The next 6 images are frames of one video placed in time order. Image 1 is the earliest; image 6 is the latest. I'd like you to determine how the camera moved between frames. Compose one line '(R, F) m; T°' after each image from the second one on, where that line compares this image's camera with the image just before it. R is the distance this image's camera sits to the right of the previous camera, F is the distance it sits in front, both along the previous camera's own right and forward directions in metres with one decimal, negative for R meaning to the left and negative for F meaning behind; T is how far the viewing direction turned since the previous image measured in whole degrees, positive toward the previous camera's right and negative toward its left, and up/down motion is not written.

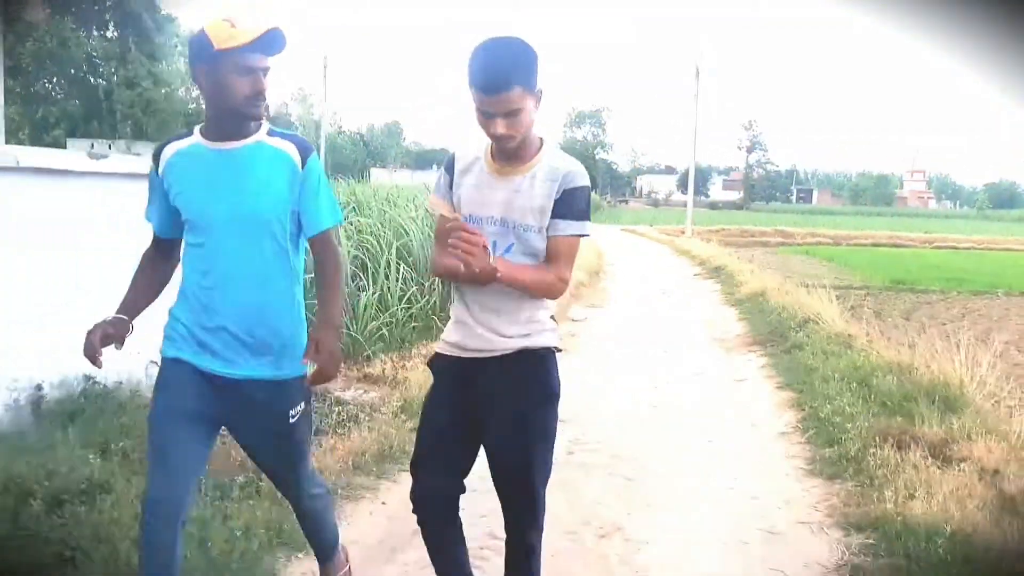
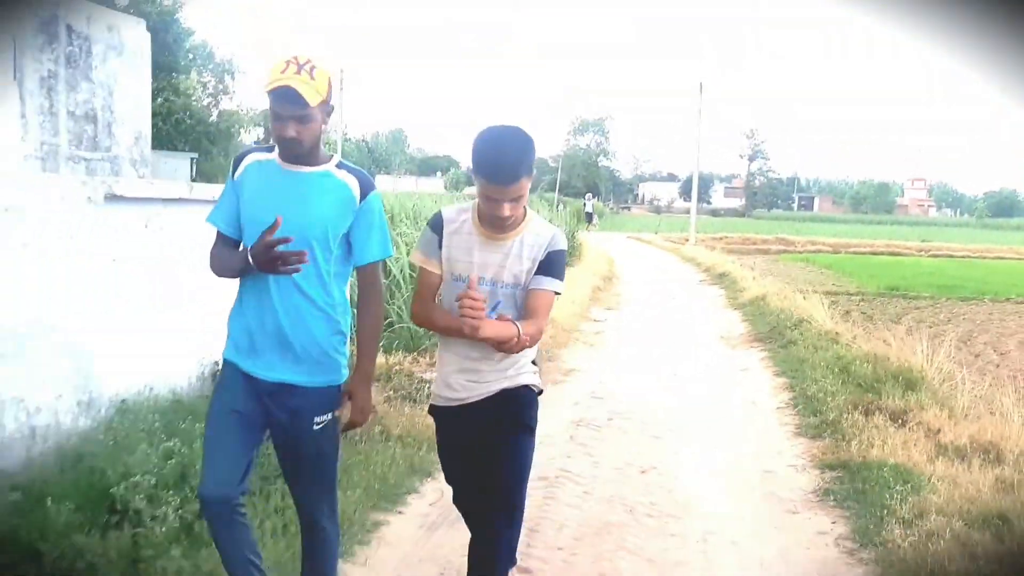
(-0.2, -0.7) m; 0°
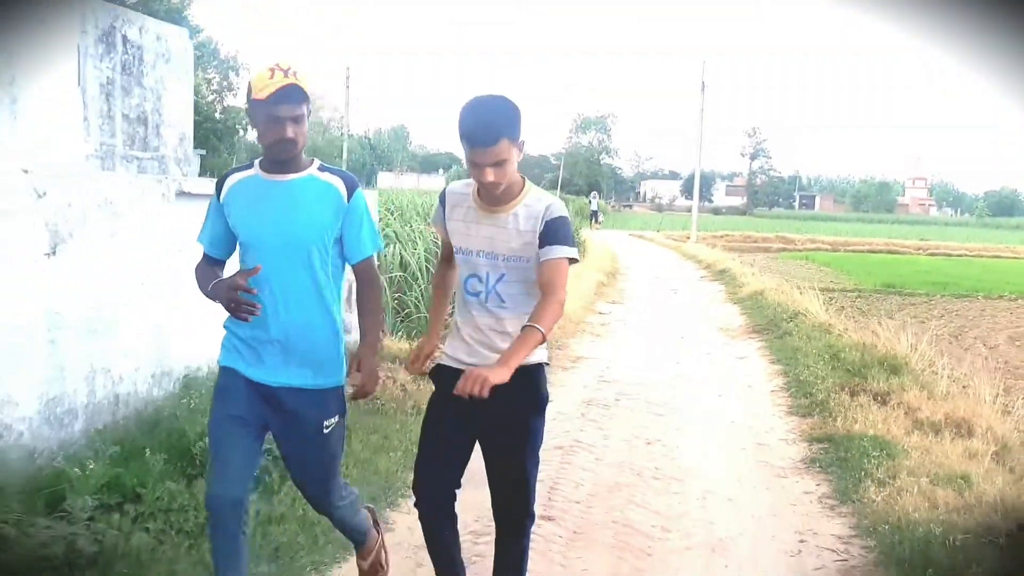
(-0.1, -0.3) m; 0°
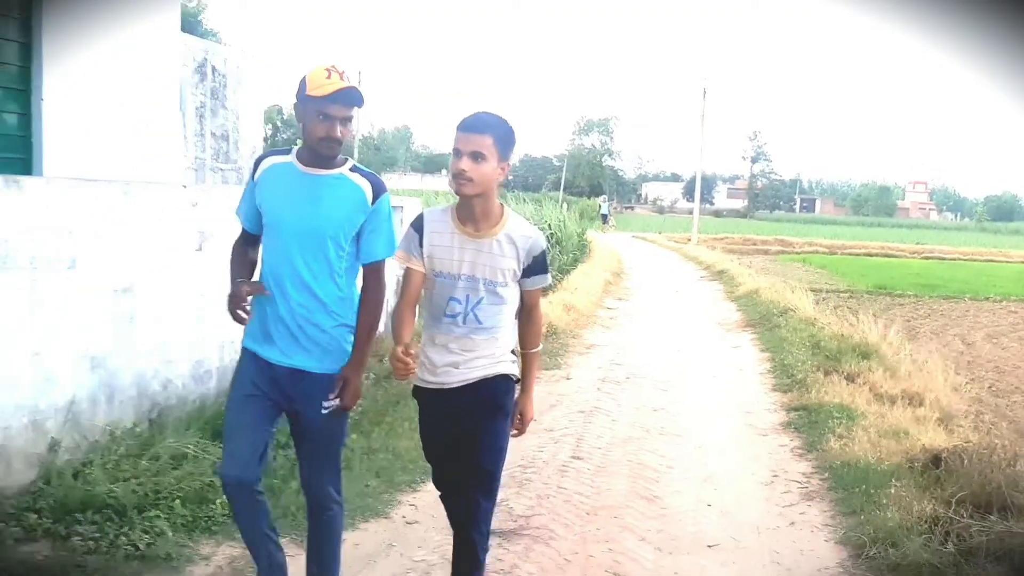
(-0.1, -0.6) m; 0°
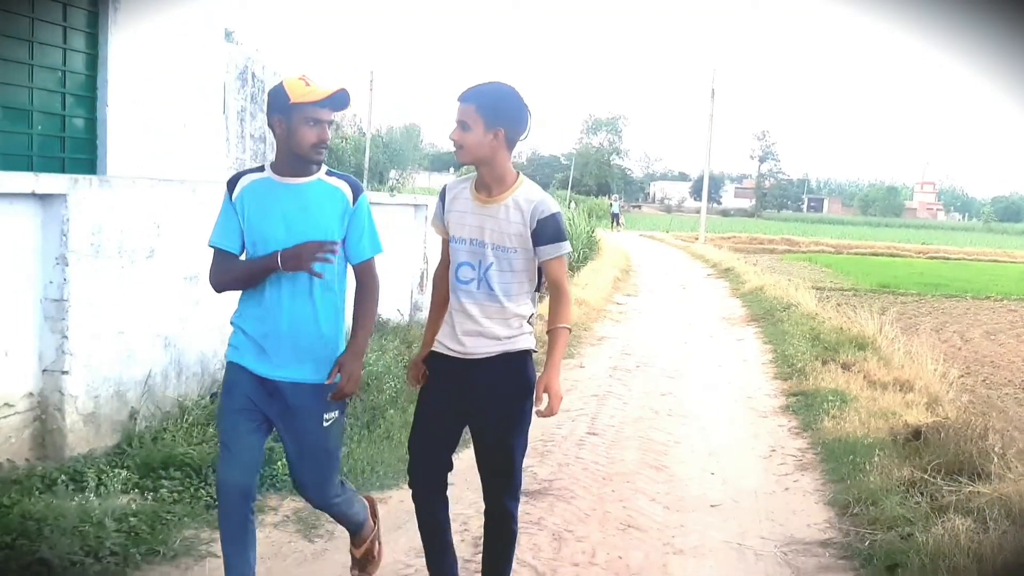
(-0.1, -0.3) m; 0°
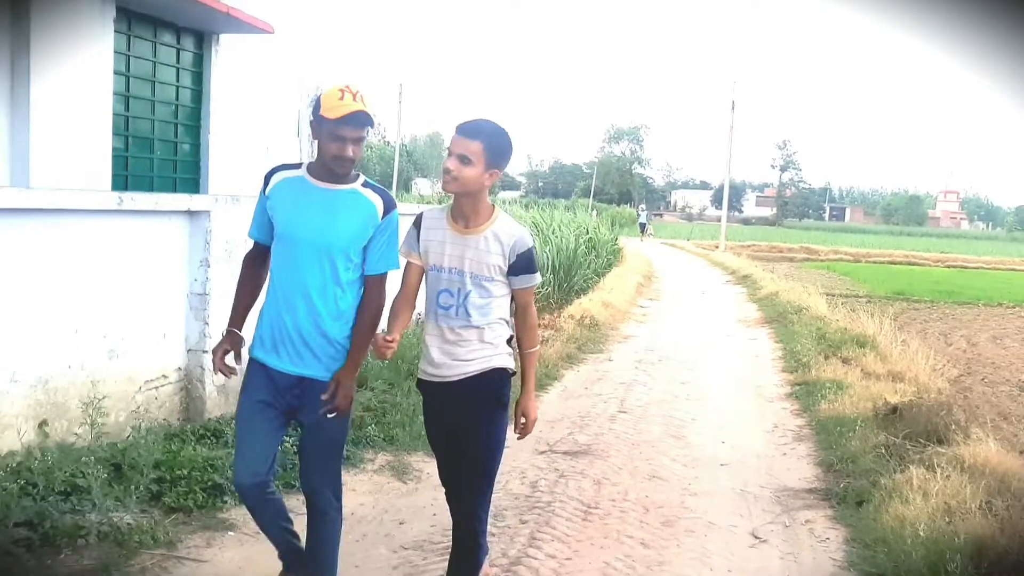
(-0.1, -0.6) m; -1°
